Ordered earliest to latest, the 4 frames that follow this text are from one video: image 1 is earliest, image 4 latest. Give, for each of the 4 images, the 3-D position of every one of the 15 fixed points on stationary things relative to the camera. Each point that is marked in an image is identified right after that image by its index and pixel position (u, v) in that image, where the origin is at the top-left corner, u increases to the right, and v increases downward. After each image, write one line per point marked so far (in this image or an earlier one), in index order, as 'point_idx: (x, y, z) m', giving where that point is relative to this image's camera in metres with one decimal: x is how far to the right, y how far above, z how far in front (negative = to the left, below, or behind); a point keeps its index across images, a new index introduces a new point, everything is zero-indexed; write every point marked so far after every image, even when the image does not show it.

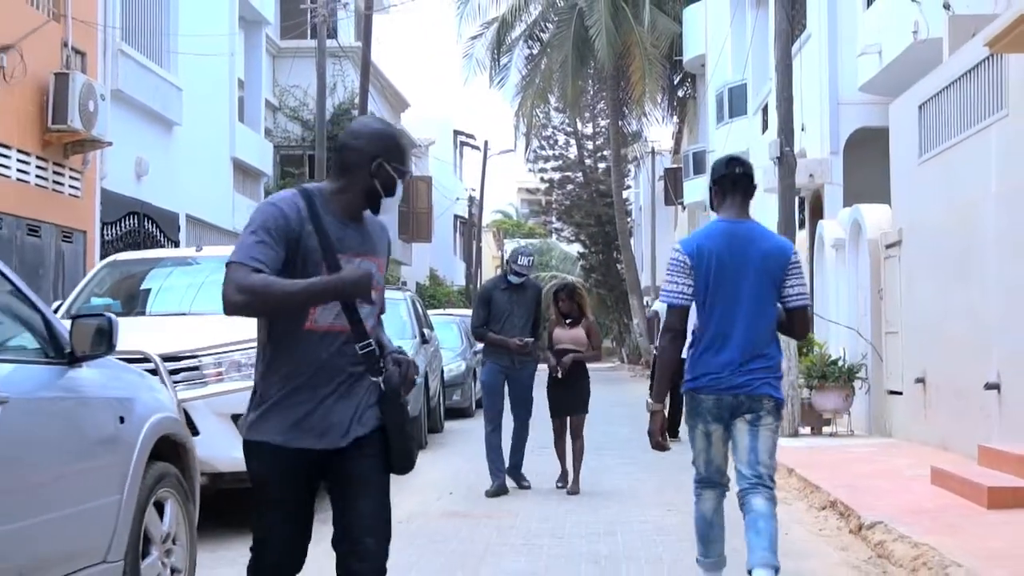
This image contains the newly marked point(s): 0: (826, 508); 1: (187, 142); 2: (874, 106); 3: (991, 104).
0: (+2.0, -1.4, +8.8) m
1: (-4.0, +1.8, +17.4) m
2: (+4.4, +2.2, +17.0) m
3: (+3.4, +1.3, +9.9) m
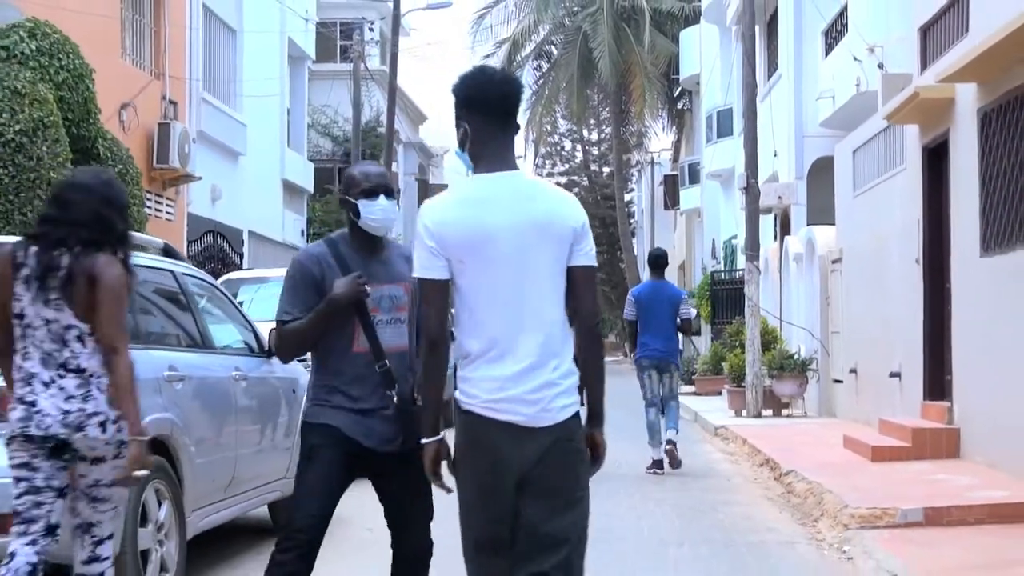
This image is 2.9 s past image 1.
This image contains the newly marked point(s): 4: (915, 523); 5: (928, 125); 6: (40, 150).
0: (+2.1, -1.5, +11.9) m
1: (-3.8, +1.7, +20.5) m
2: (+4.6, +2.1, +20.0) m
3: (+3.5, +1.2, +13.0) m
4: (+2.3, -1.3, +8.1) m
5: (+3.4, +1.4, +11.7) m
6: (-3.1, +0.9, +9.4) m
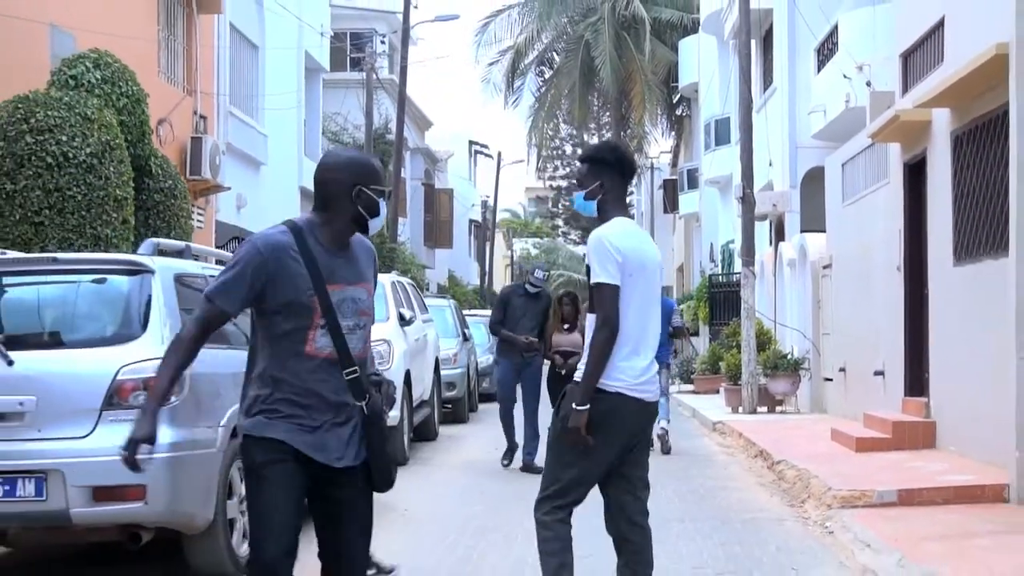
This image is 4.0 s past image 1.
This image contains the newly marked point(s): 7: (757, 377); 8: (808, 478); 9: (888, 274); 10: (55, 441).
0: (+2.2, -1.5, +13.0) m
1: (-3.7, +1.7, +21.6) m
2: (+4.7, +2.1, +21.0) m
3: (+3.7, +1.1, +14.0) m
4: (+2.5, -1.4, +9.2) m
5: (+3.6, +1.3, +12.7) m
6: (-3.0, +0.9, +10.4) m
7: (+3.1, -1.1, +18.1) m
8: (+2.2, -1.4, +10.3) m
9: (+3.6, +0.1, +13.6) m
10: (-2.0, -0.7, +6.1) m
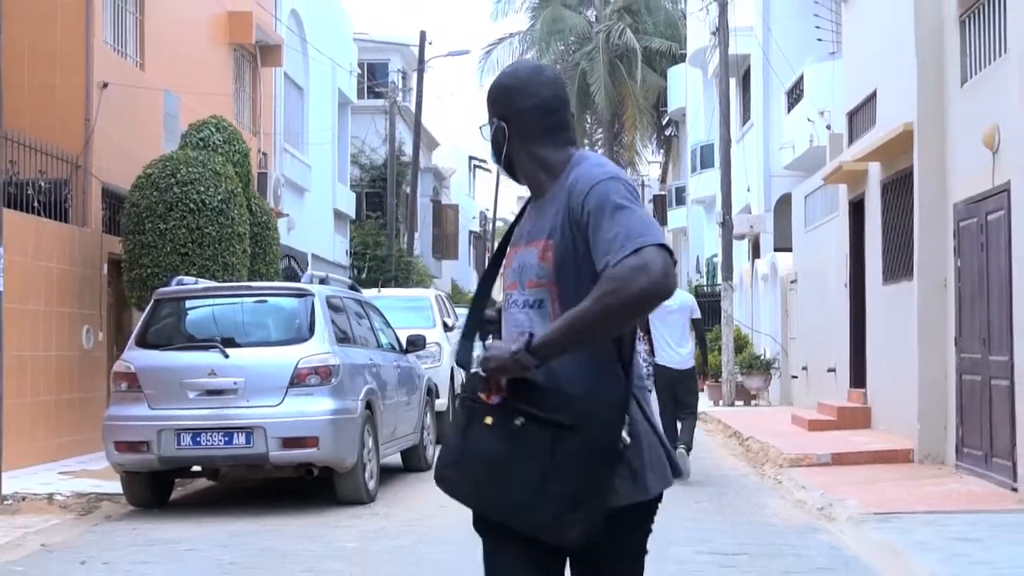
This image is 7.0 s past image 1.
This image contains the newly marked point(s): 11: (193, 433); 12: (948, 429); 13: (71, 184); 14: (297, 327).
0: (+2.5, -1.7, +16.1) m
1: (-3.5, +1.5, +24.7) m
2: (+4.9, +1.9, +24.2) m
3: (+3.9, +1.0, +17.2) m
4: (+2.7, -1.5, +12.3) m
5: (+3.8, +1.2, +15.9) m
6: (-2.7, +0.7, +13.5) m
7: (+3.4, -1.3, +21.3) m
8: (+2.4, -1.5, +13.5) m
9: (+3.9, 0.0, +16.8) m
10: (-1.7, -0.8, +9.3) m
11: (-2.1, -1.0, +9.3) m
12: (+3.7, -1.2, +11.9) m
13: (-4.2, +1.0, +13.6) m
14: (-1.5, -0.3, +9.6) m
